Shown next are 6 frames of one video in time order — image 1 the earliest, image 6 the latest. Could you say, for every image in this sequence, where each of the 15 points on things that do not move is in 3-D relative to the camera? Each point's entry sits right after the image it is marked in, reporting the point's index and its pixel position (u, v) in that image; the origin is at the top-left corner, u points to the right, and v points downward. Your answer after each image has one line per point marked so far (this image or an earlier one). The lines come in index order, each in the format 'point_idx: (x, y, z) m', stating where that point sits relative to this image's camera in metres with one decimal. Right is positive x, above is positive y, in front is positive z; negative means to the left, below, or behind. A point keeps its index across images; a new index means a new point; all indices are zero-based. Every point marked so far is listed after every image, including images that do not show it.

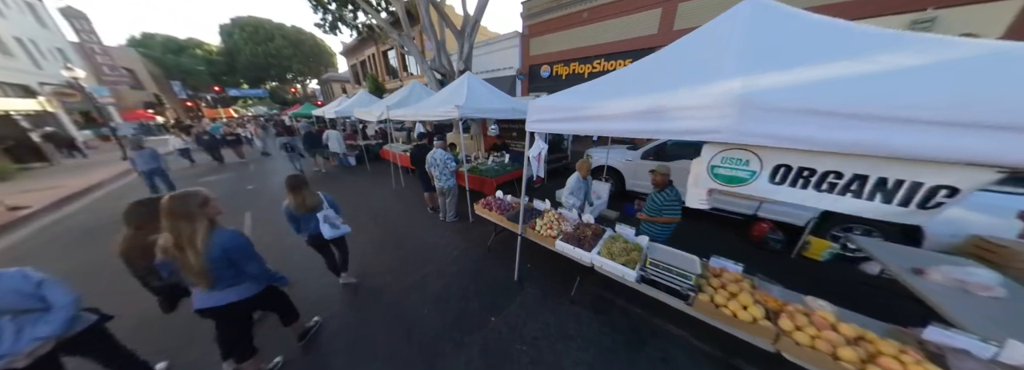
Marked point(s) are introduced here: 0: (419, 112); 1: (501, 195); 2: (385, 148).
0: (-2.3, +1.8, +5.0) m
1: (-0.2, -0.1, +3.5) m
2: (-5.3, +1.5, +8.6) m
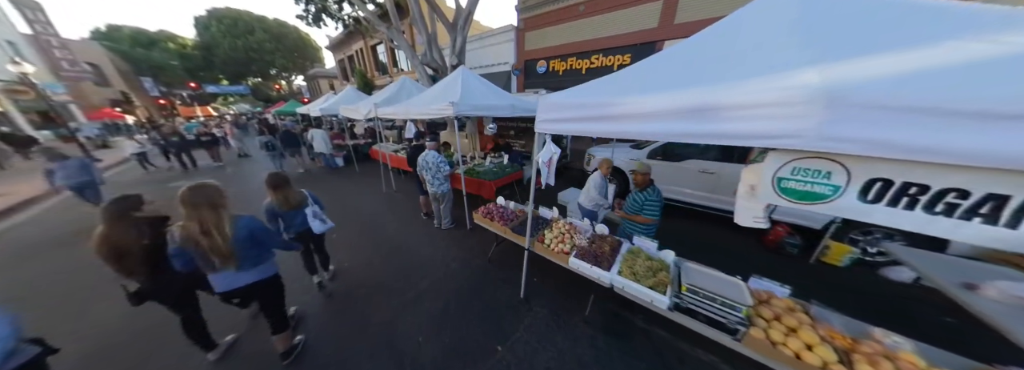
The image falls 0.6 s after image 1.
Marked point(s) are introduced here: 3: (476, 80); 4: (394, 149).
0: (-2.3, +1.7, +4.6) m
1: (-0.2, -0.2, +3.2) m
2: (-5.4, +1.4, +8.1) m
3: (-0.9, +2.5, +5.0) m
4: (-4.2, +1.2, +7.3) m
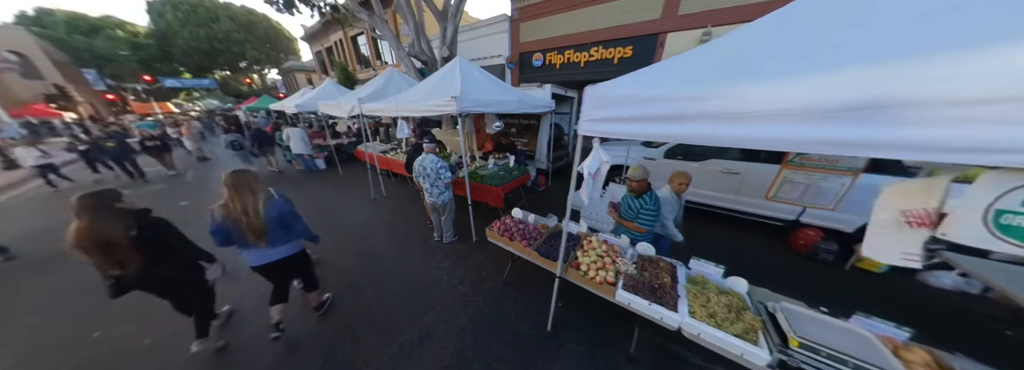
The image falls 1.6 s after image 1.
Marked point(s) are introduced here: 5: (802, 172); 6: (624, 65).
0: (-2.1, +1.5, +4.0) m
1: (+0.1, -0.4, +2.7) m
2: (-5.4, +1.3, +7.3) m
3: (-0.8, +2.4, +4.4) m
4: (-4.1, +1.1, +6.6) m
5: (+4.2, +0.2, +3.0) m
6: (+4.6, +4.9, +8.5) m
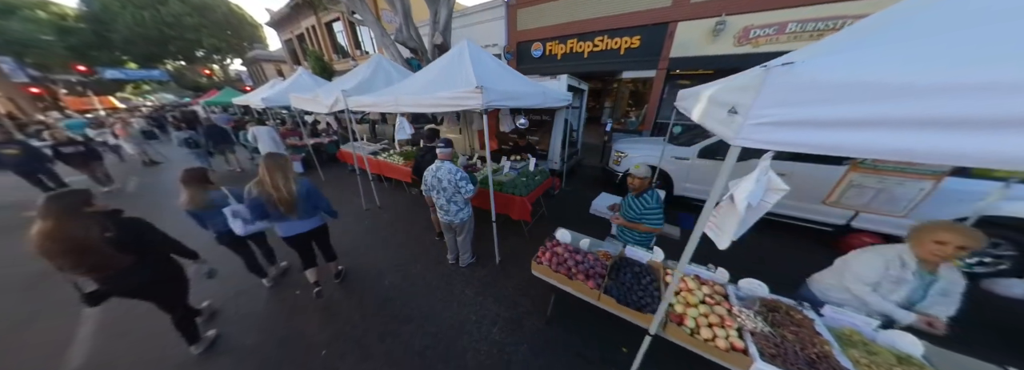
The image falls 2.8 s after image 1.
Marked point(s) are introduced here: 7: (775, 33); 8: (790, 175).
0: (-1.8, +1.3, +3.3) m
1: (+0.6, -0.5, +2.1) m
2: (-5.2, +1.1, +6.4) m
3: (-0.5, +2.3, +3.7) m
4: (-3.9, +0.9, +5.7) m
5: (+4.7, +0.1, +2.7) m
6: (+4.6, +5.0, +8.0) m
7: (+7.9, +4.5, +6.2) m
8: (+4.6, +0.2, +3.4) m
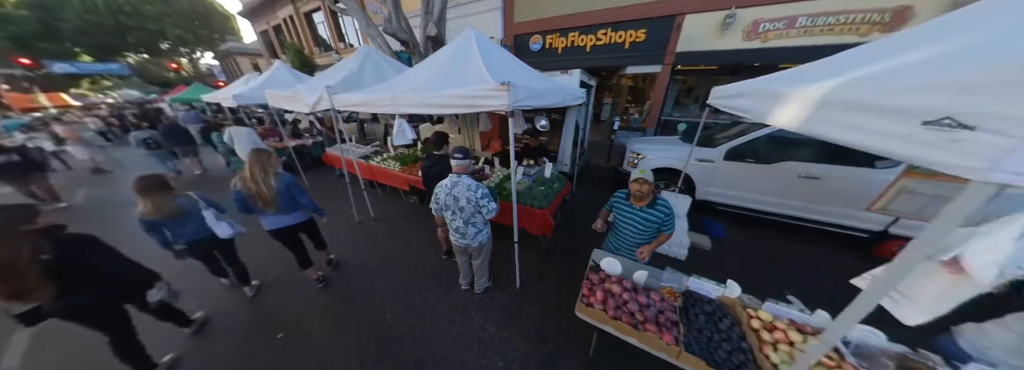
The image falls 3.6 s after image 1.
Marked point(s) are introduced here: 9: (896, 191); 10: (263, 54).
0: (-1.5, +1.2, +2.8) m
1: (+0.9, -0.7, +1.8) m
2: (-5.1, +0.9, +5.8) m
3: (-0.2, +2.1, +3.2) m
4: (-3.7, +0.8, +5.2) m
5: (+5.0, 0.0, +2.5) m
6: (+4.6, +5.0, +7.7) m
7: (+7.9, +4.6, +6.0) m
8: (+4.8, +0.1, +3.2) m
9: (+4.9, -0.1, +2.6) m
10: (-22.4, +11.8, +18.7) m
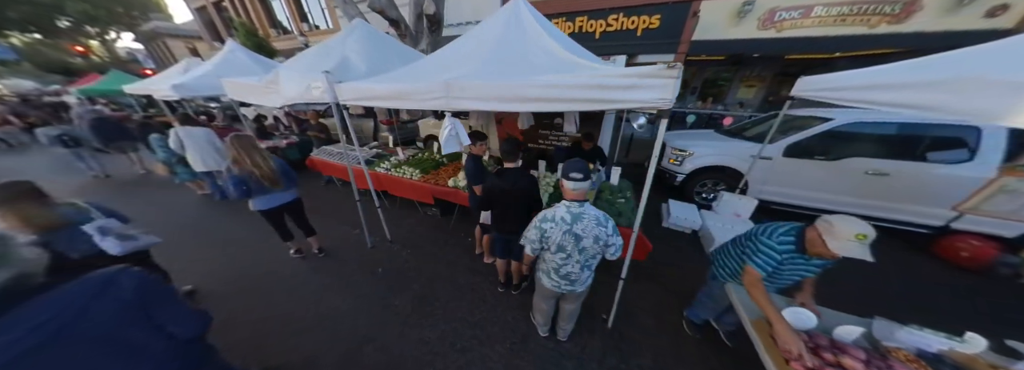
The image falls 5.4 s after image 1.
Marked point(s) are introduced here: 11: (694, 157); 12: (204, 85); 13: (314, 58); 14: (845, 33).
0: (-0.7, +0.9, +2.0) m
1: (+1.9, -0.8, +1.3) m
2: (-4.5, +0.6, +4.7) m
3: (+0.5, +1.9, +2.6) m
4: (-3.1, +0.5, +4.2) m
5: (+5.8, +0.1, +2.3) m
6: (+4.8, +5.2, +7.4) m
7: (+8.3, +4.8, +6.0) m
8: (+5.6, +0.1, +3.1) m
9: (+5.8, -0.1, +2.5) m
10: (-23.3, +11.3, +15.6) m
11: (+3.5, +0.5, +4.0) m
12: (-6.8, +2.2, +4.6) m
13: (-3.1, +2.0, +3.3) m
14: (+9.3, +4.2, +5.8) m
